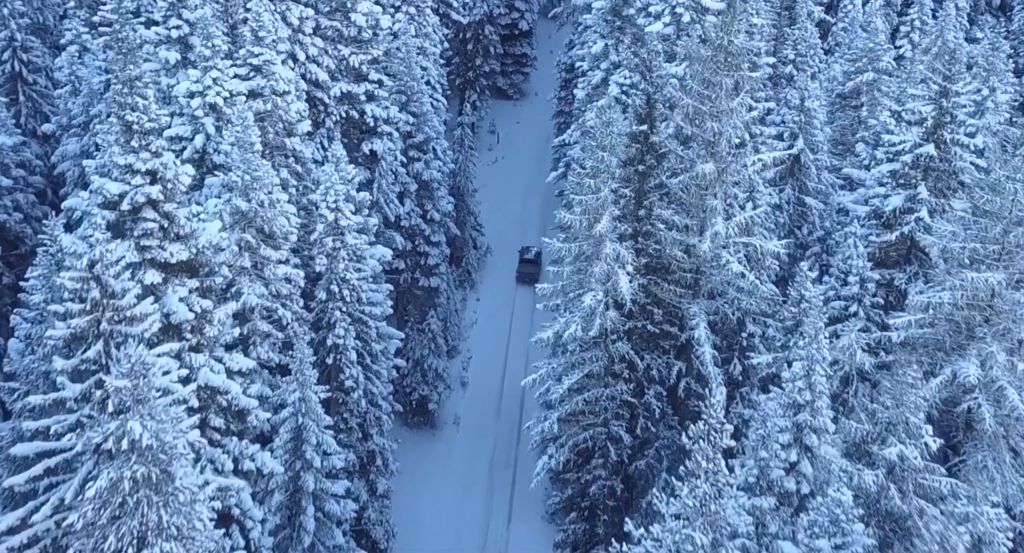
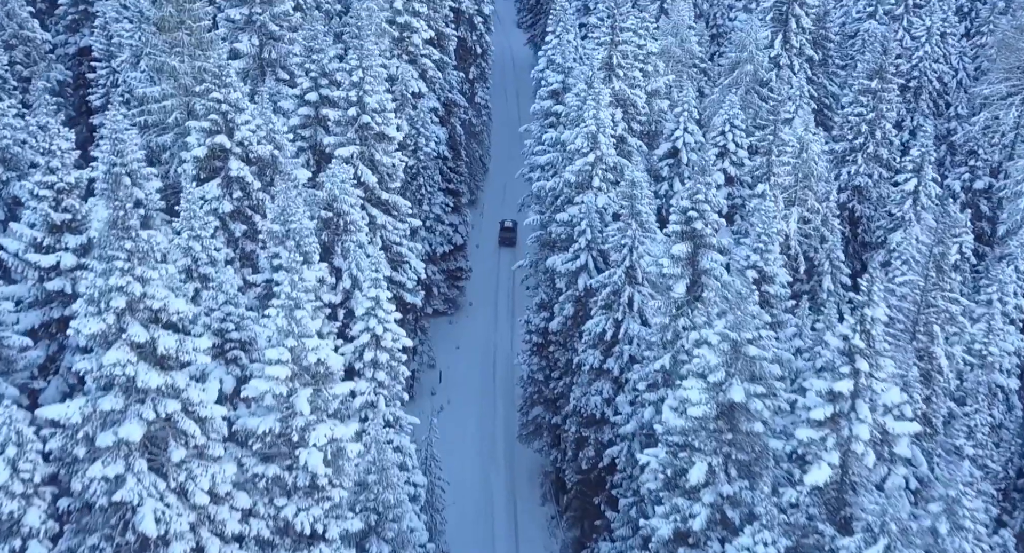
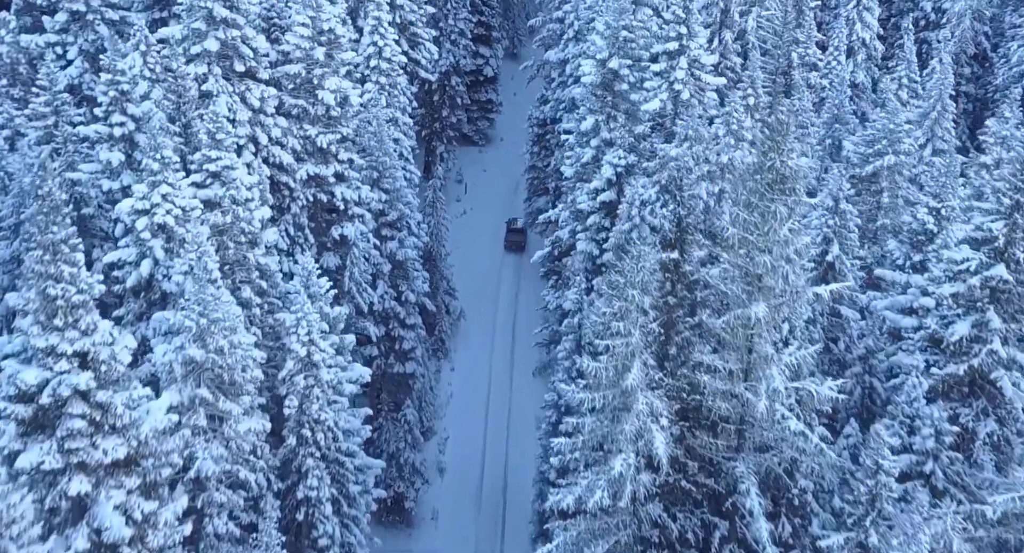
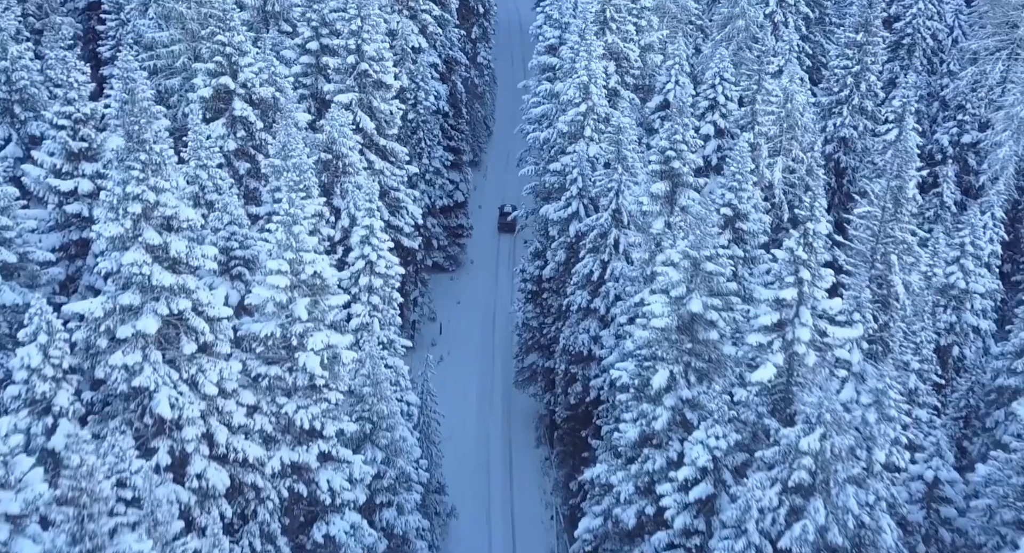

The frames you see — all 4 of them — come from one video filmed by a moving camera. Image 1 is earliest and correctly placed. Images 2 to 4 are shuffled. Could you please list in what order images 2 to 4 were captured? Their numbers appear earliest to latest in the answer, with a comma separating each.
3, 4, 2
